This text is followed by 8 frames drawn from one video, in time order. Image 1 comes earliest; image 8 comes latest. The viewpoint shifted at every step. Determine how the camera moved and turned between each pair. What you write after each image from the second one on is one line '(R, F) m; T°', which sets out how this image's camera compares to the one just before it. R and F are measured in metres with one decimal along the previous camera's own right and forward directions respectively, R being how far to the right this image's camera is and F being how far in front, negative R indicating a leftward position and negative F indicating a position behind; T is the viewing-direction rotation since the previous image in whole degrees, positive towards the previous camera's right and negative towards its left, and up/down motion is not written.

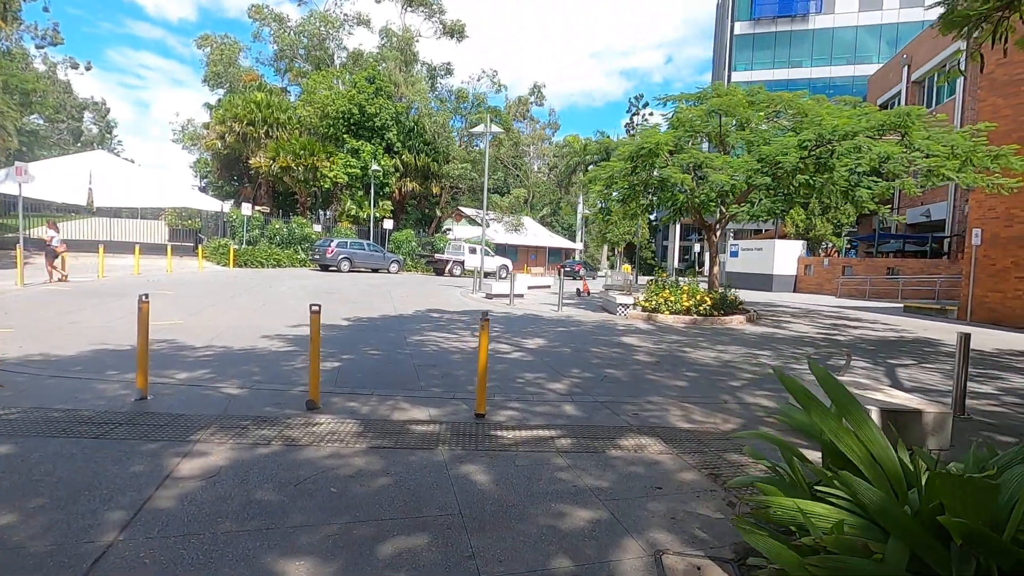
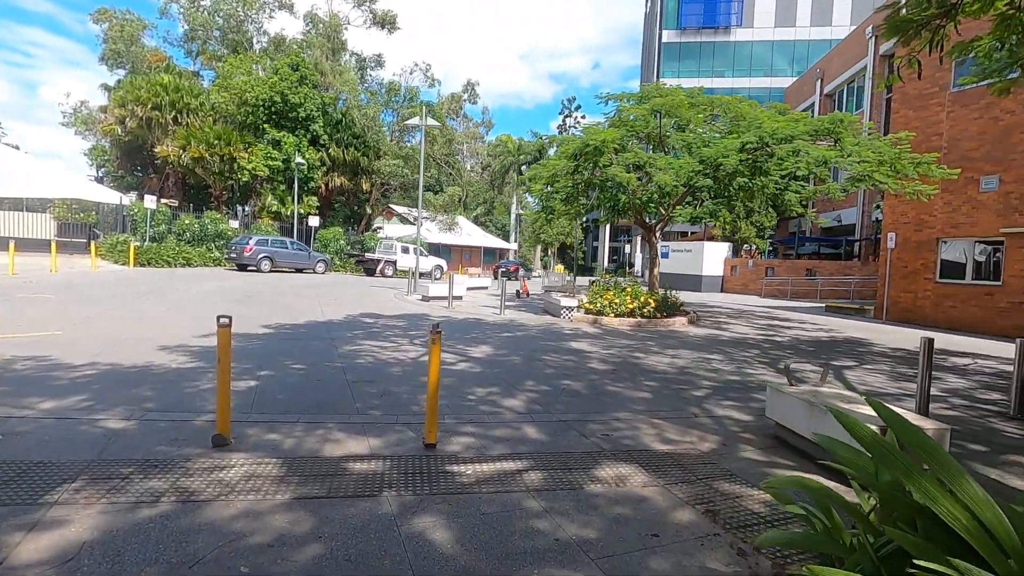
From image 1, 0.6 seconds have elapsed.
(-0.2, +0.8) m; +7°
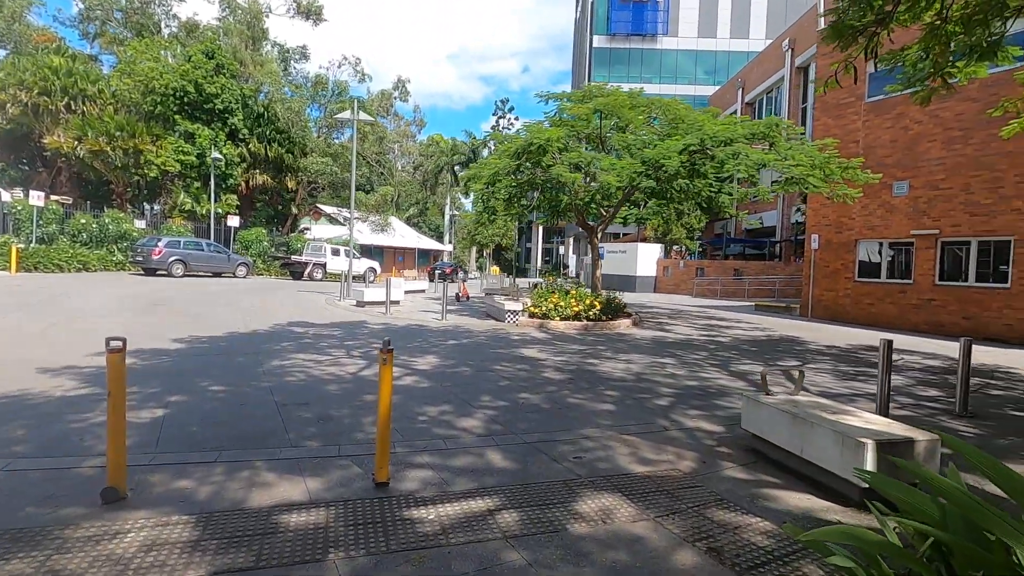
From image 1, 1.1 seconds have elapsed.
(-0.2, +0.6) m; +7°
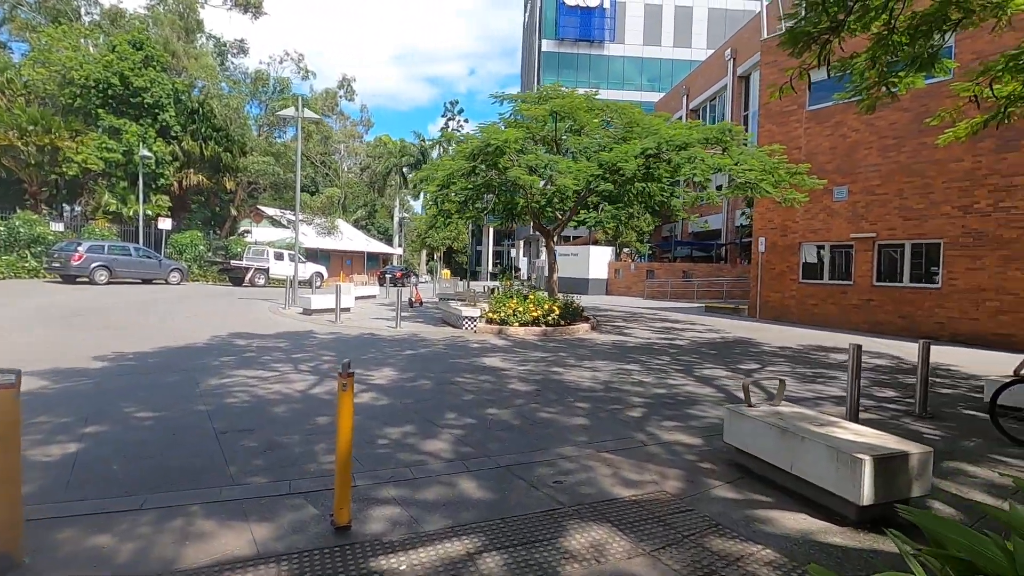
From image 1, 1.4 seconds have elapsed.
(-0.2, +0.4) m; +5°
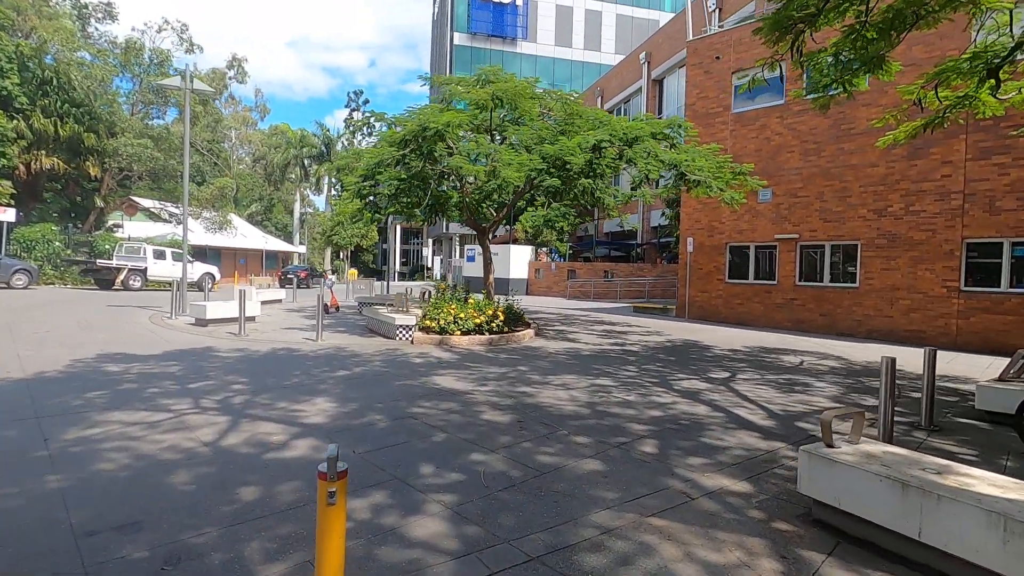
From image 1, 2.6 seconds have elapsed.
(-0.8, +1.5) m; +10°
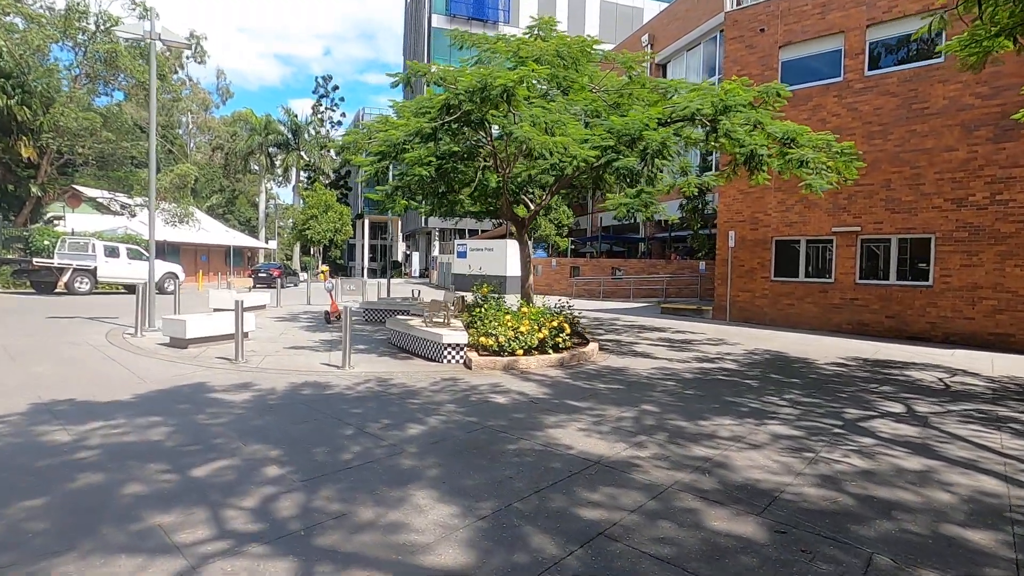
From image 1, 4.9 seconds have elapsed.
(-2.0, +2.7) m; +4°
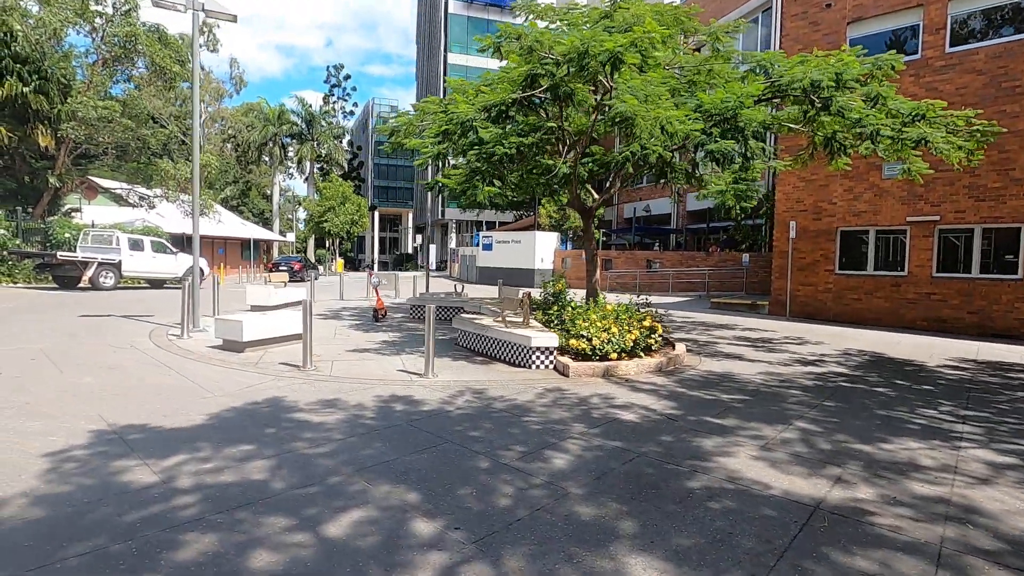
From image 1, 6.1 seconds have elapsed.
(-1.4, +1.0) m; 0°
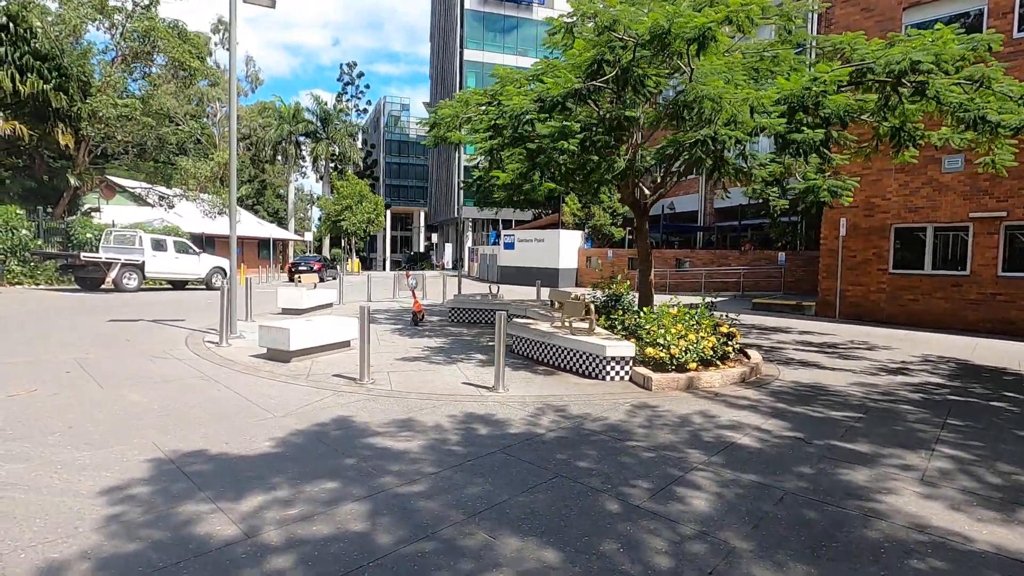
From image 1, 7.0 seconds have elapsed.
(-0.9, +0.7) m; -1°
